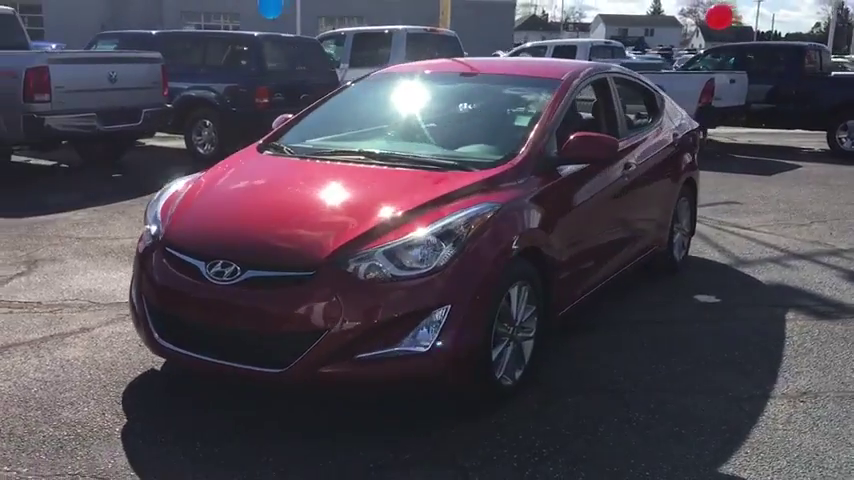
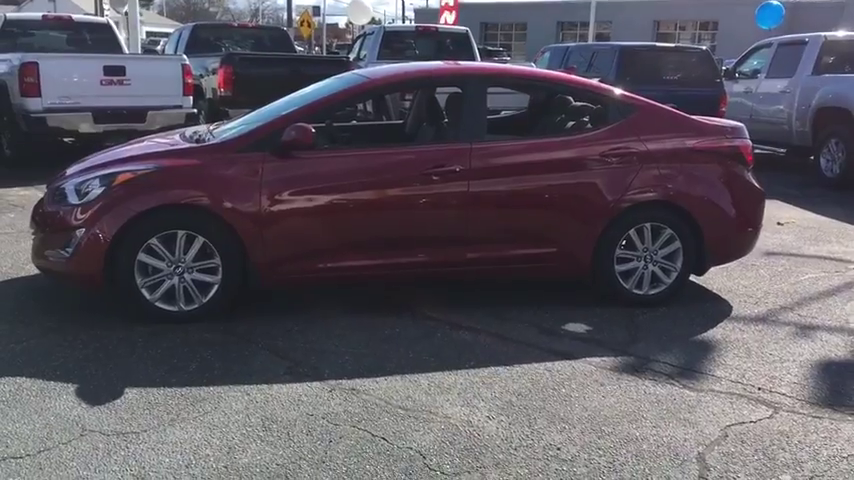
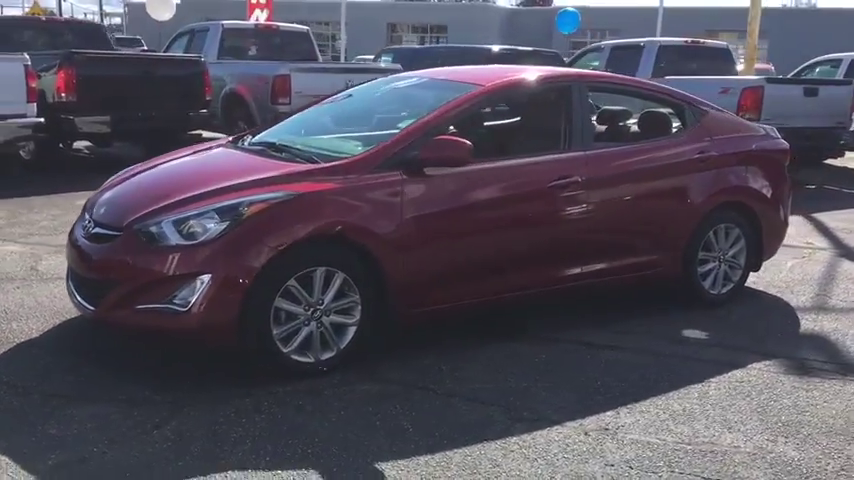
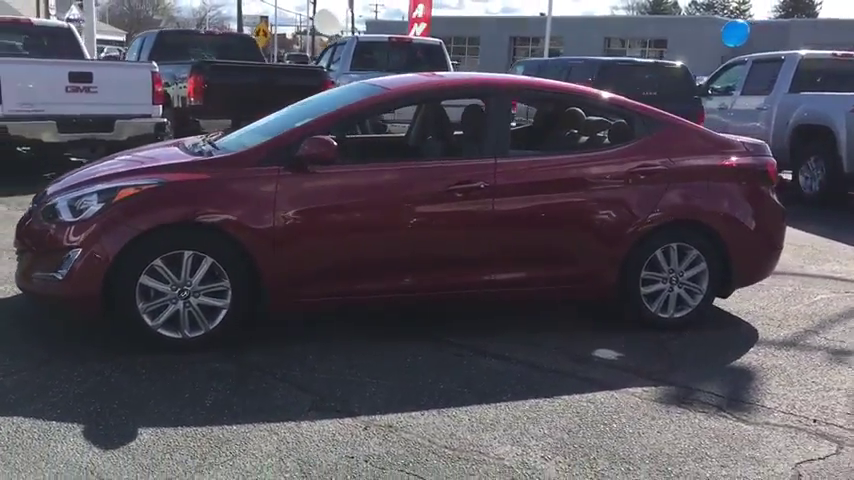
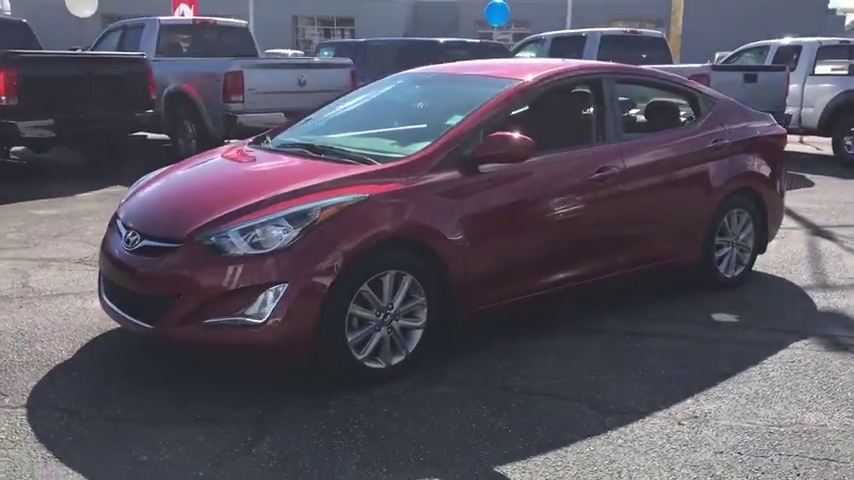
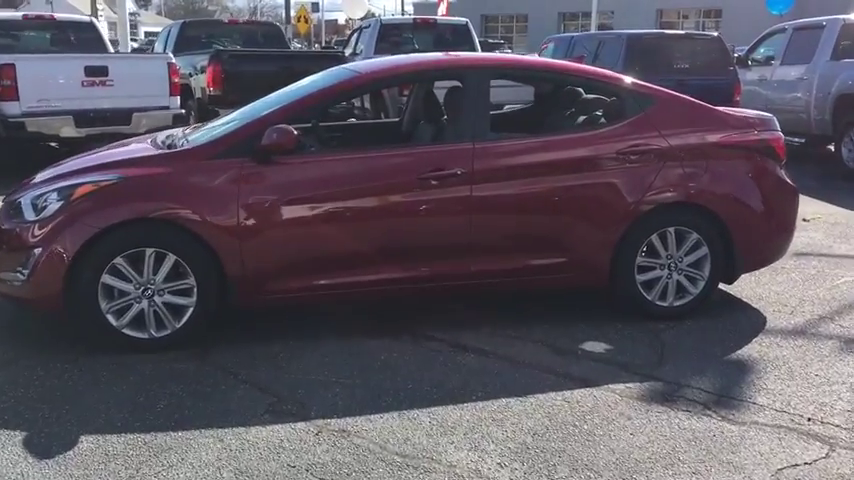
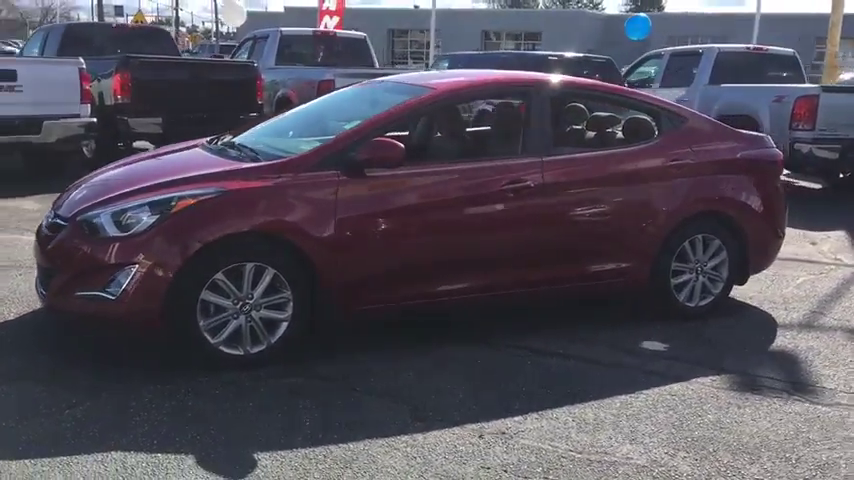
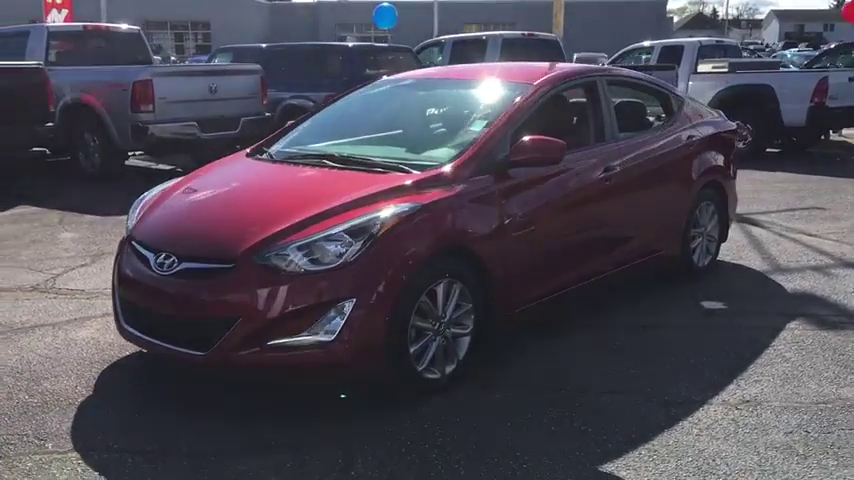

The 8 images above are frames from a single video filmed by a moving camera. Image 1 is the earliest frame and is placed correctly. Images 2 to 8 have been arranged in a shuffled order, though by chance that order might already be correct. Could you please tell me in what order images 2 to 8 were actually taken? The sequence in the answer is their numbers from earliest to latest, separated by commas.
8, 5, 3, 7, 4, 2, 6
